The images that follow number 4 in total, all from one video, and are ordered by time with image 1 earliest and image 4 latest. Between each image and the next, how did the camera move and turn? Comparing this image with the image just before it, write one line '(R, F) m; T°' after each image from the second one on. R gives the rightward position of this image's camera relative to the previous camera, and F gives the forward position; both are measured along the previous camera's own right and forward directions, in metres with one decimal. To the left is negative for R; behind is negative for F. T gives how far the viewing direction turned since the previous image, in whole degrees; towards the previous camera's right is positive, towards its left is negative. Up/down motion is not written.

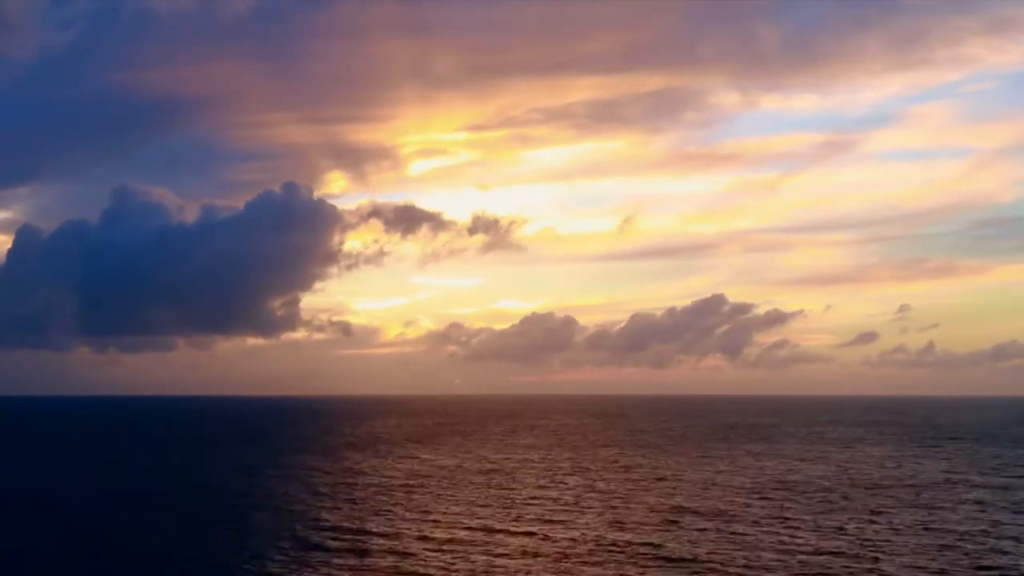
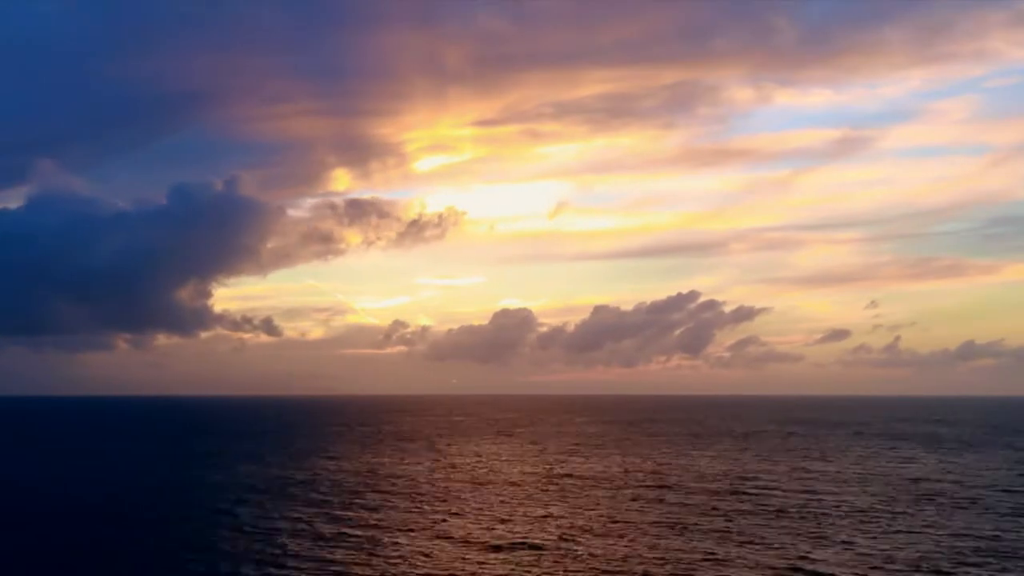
(-7.2, +7.0) m; 0°
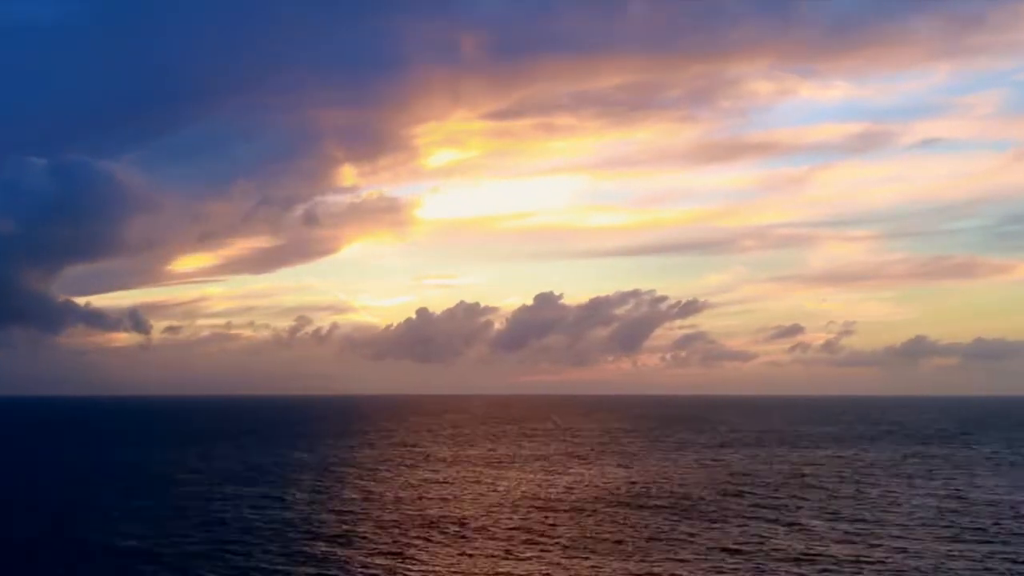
(+12.7, +3.6) m; -2°
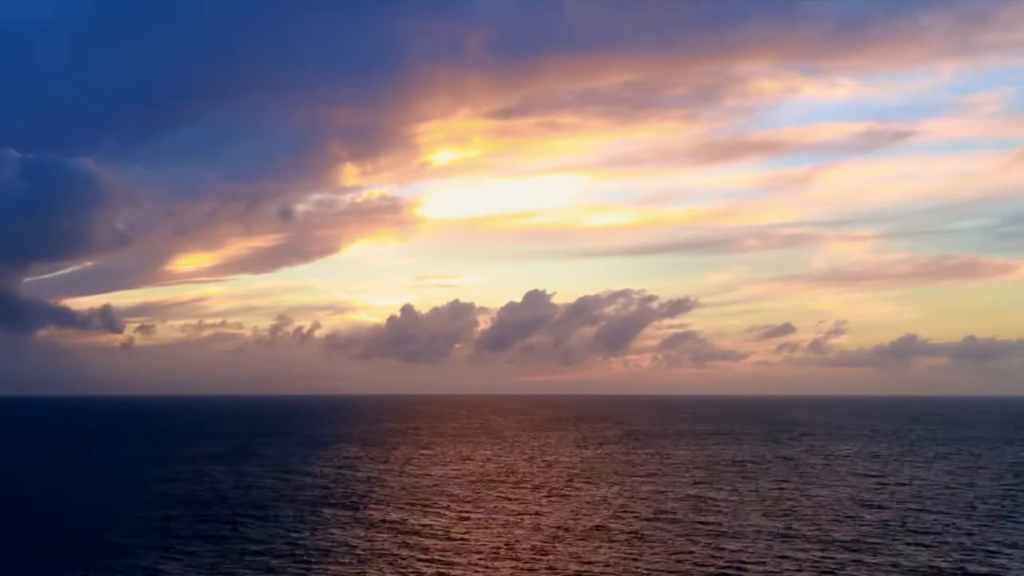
(-8.0, +2.6) m; +1°
